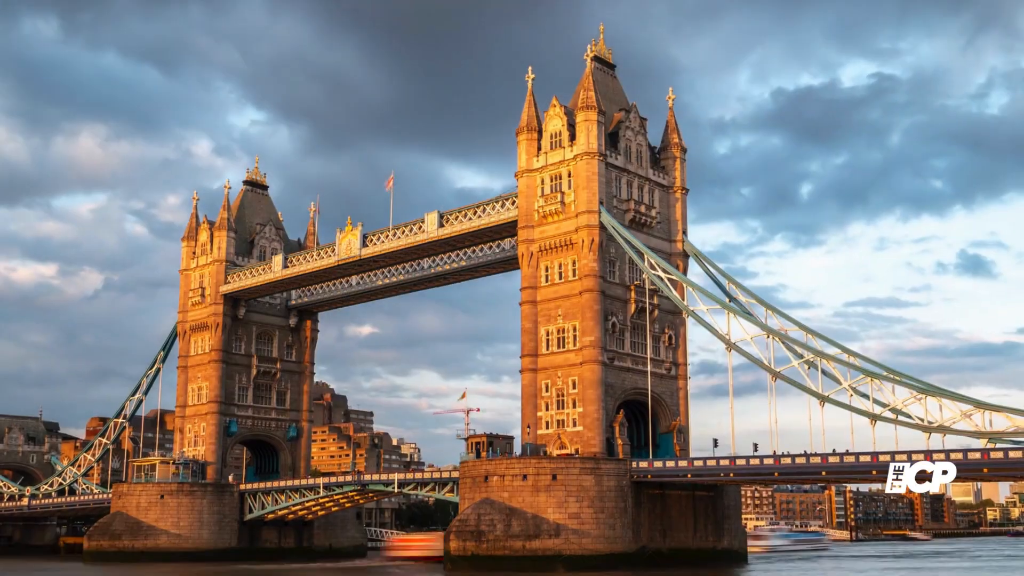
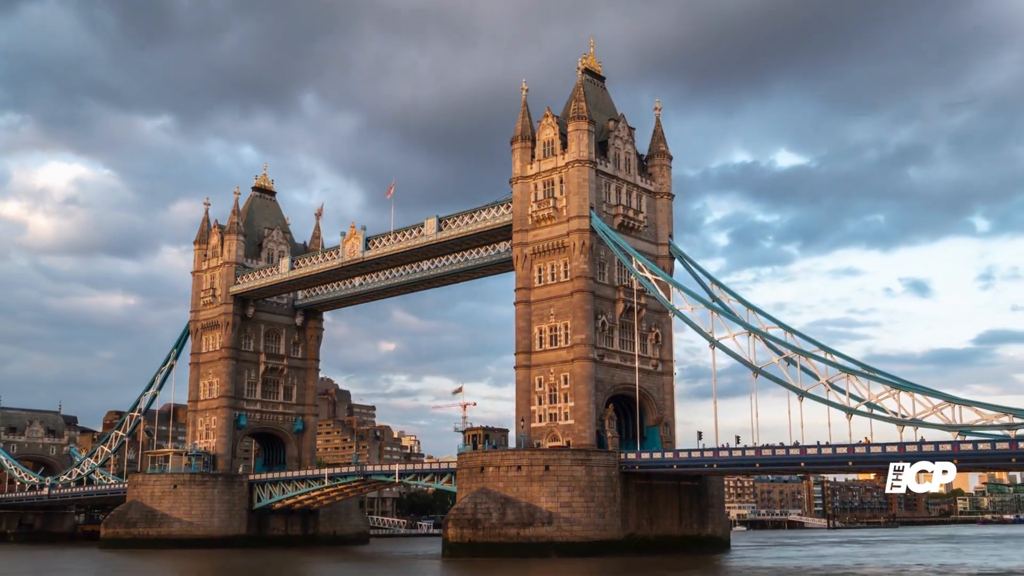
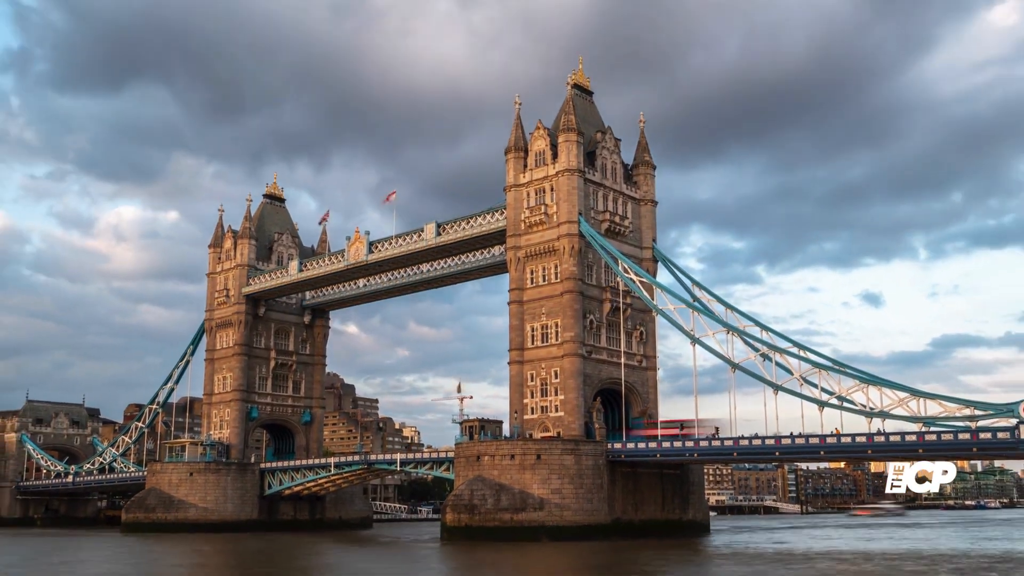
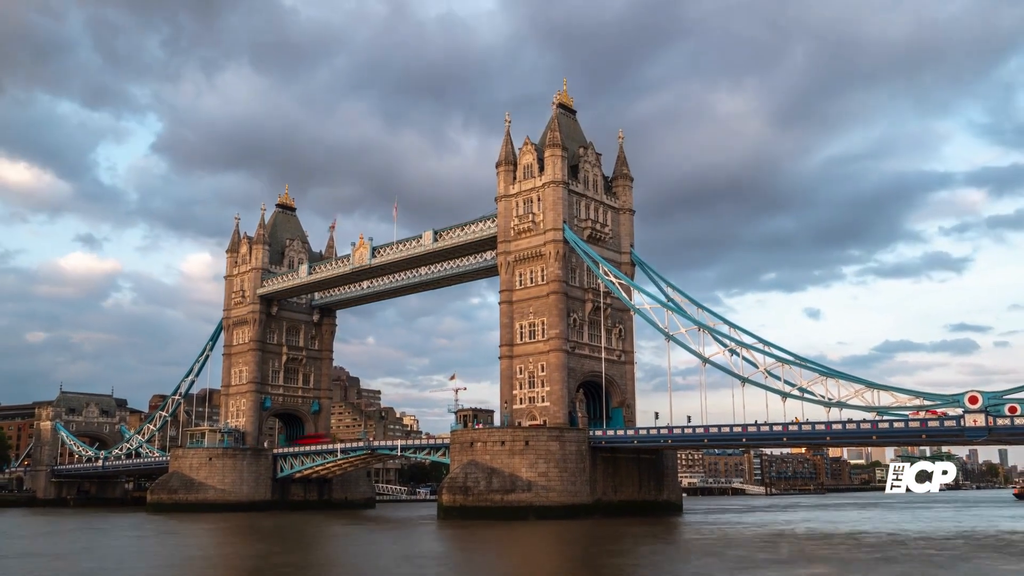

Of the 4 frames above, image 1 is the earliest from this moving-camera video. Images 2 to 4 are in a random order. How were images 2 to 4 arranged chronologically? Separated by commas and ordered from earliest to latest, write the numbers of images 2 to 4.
2, 3, 4
